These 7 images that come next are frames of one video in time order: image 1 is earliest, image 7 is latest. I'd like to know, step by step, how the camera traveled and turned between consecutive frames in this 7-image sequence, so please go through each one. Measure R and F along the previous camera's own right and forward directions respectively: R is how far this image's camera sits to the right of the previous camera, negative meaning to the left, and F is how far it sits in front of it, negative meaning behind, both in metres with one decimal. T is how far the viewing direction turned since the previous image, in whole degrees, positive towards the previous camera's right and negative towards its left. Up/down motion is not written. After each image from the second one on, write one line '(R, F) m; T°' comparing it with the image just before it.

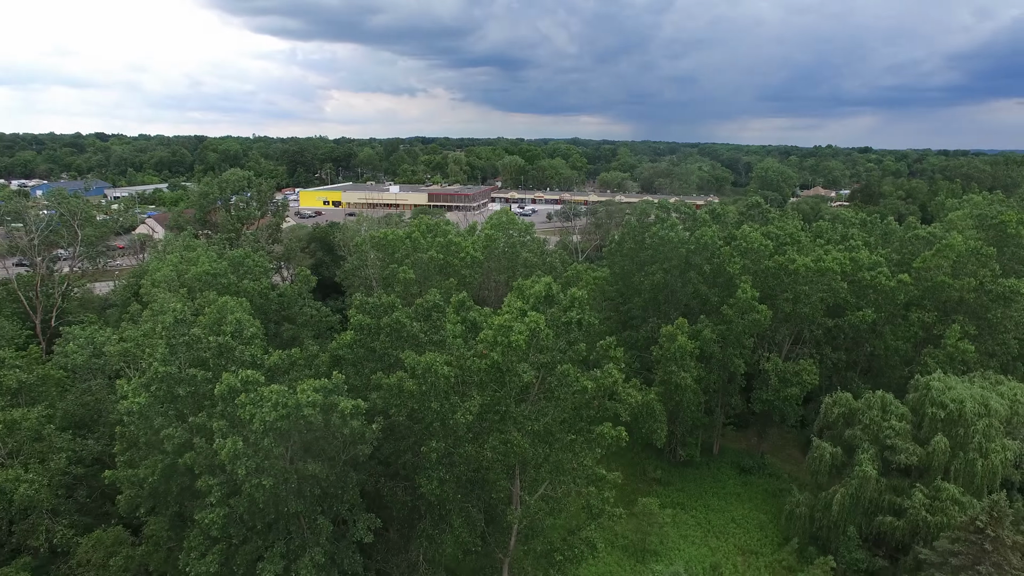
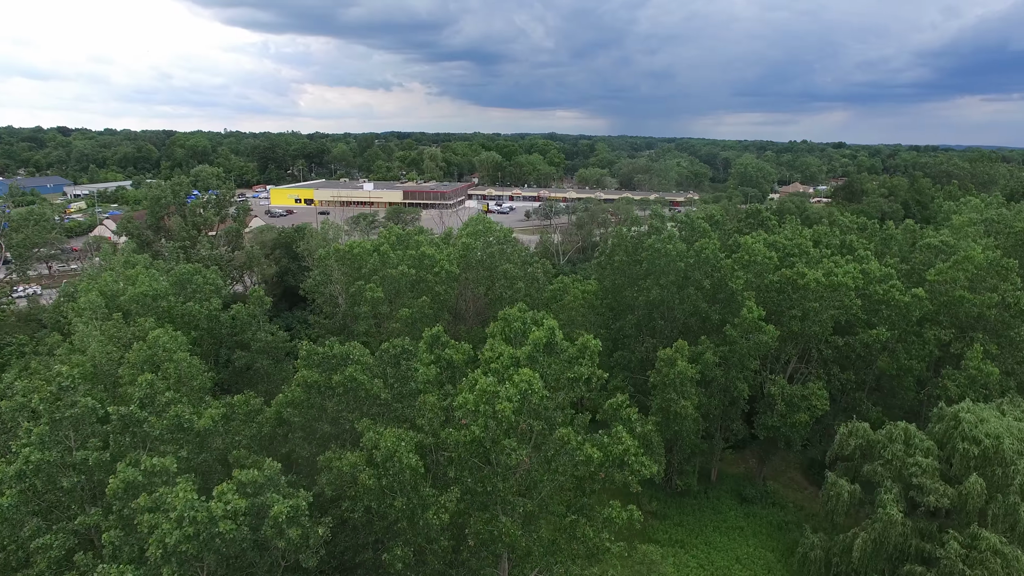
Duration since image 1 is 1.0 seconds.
(-0.1, +2.2) m; +2°
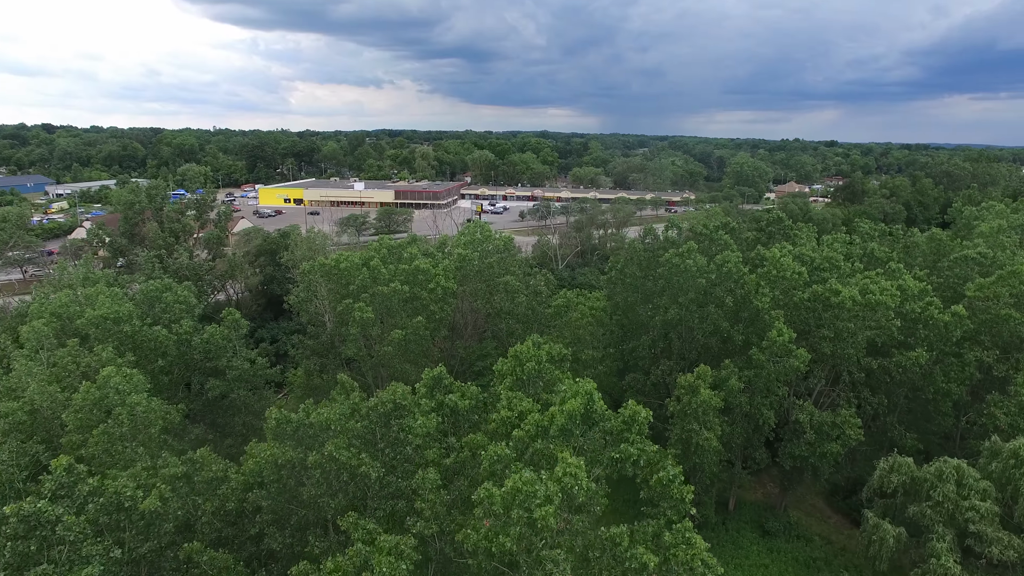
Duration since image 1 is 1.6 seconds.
(-0.3, +1.9) m; +1°
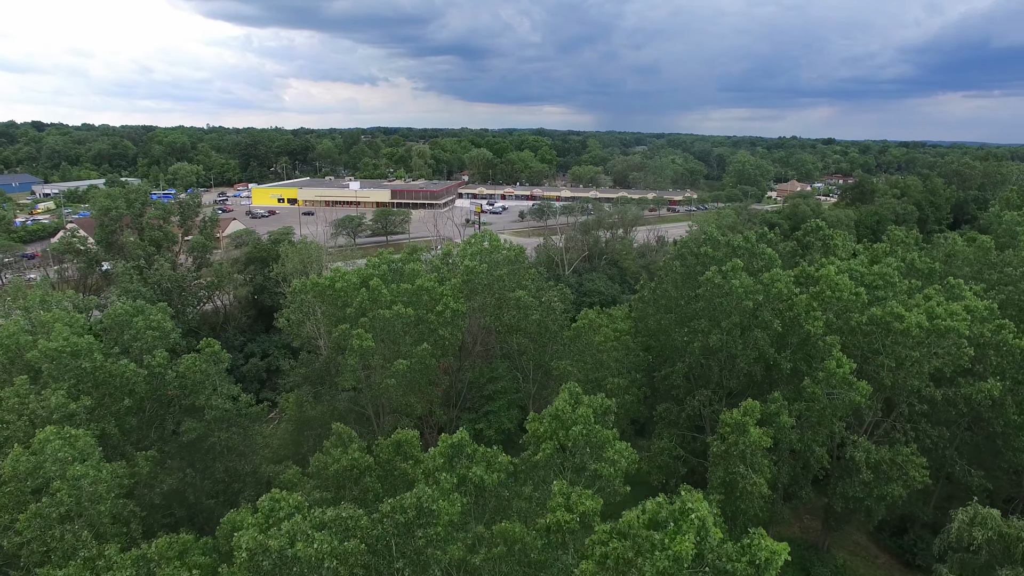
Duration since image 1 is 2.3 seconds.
(-0.6, +2.2) m; 0°
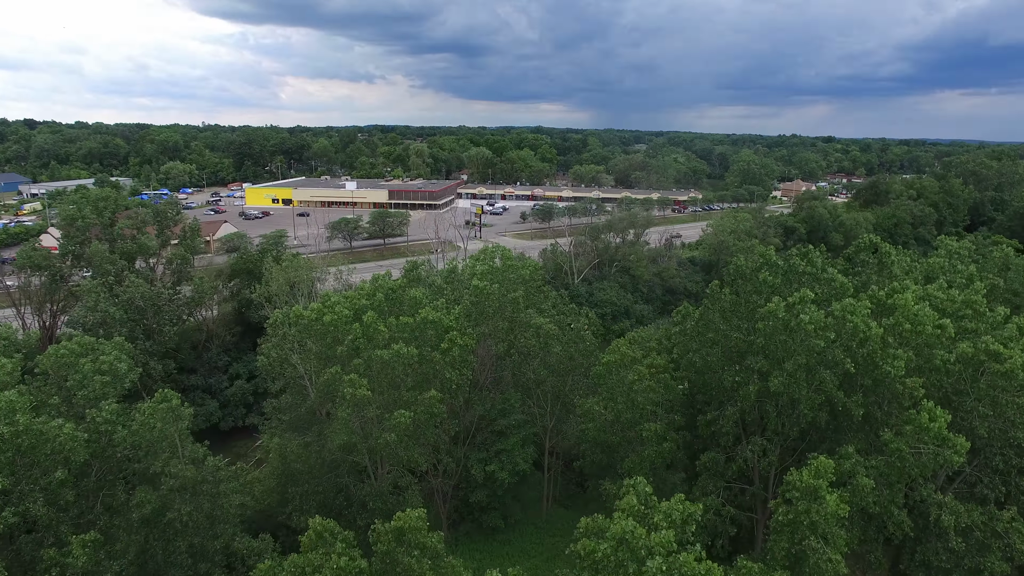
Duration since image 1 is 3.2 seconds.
(-0.5, +2.7) m; 0°
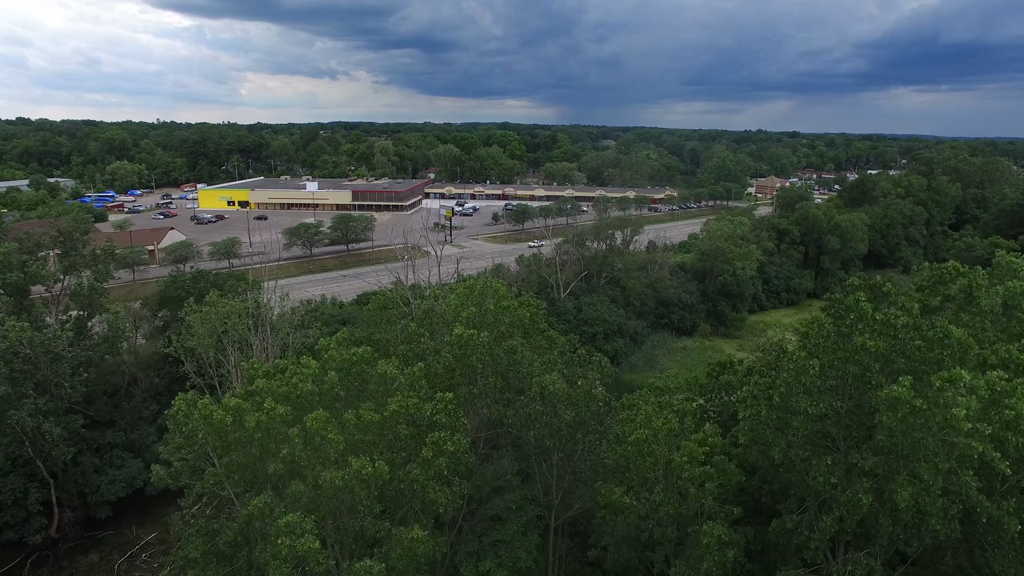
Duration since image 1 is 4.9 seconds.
(-0.6, +4.5) m; +3°
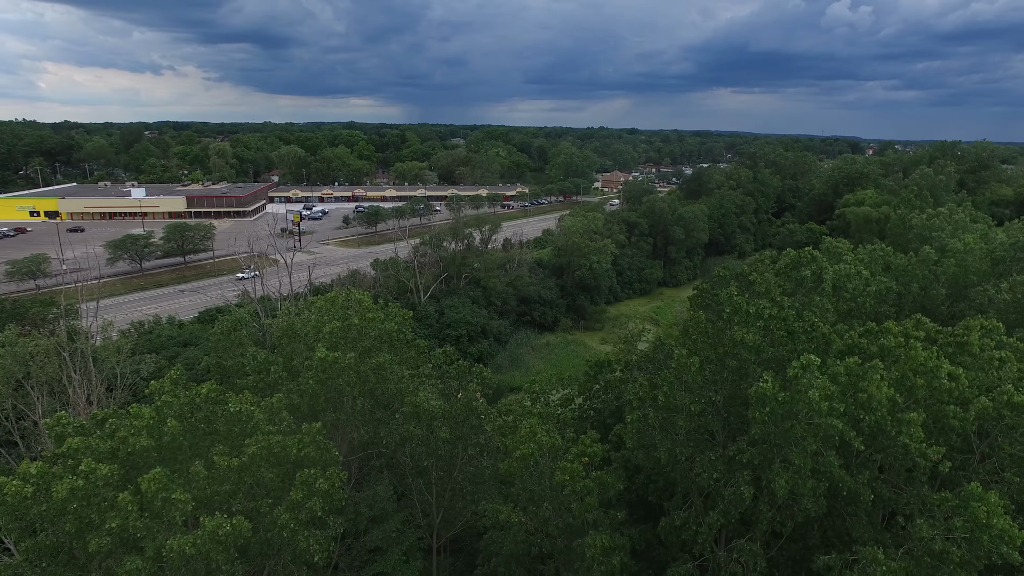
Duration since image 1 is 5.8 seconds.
(-0.2, +0.9) m; +12°
